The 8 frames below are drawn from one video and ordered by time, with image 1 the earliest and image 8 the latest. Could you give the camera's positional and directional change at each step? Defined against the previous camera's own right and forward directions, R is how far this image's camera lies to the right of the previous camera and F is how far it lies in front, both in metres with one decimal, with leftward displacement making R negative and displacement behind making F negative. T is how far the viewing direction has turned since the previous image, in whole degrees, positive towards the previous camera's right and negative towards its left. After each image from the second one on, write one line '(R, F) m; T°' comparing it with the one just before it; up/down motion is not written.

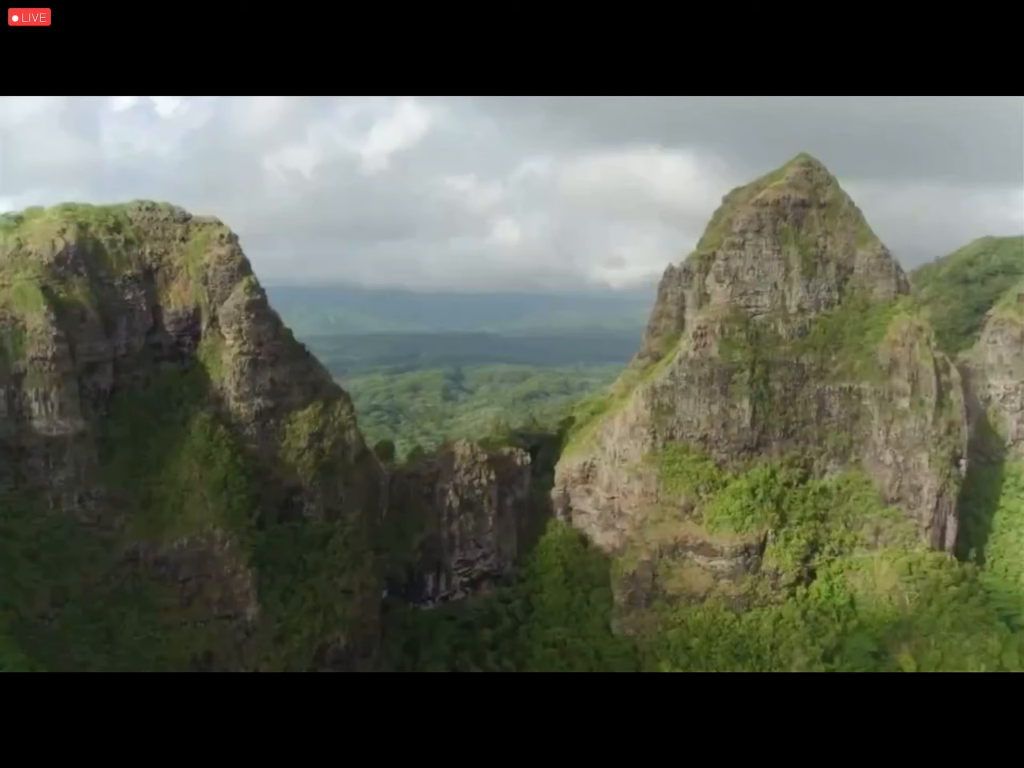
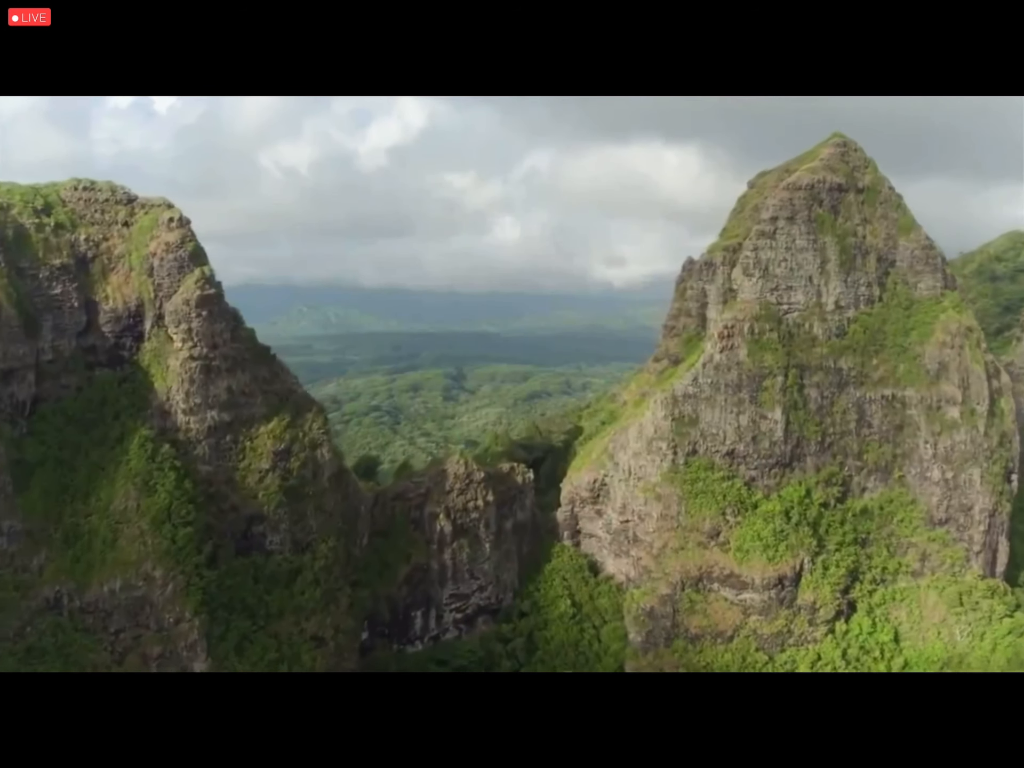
(0.0, +3.6) m; 0°
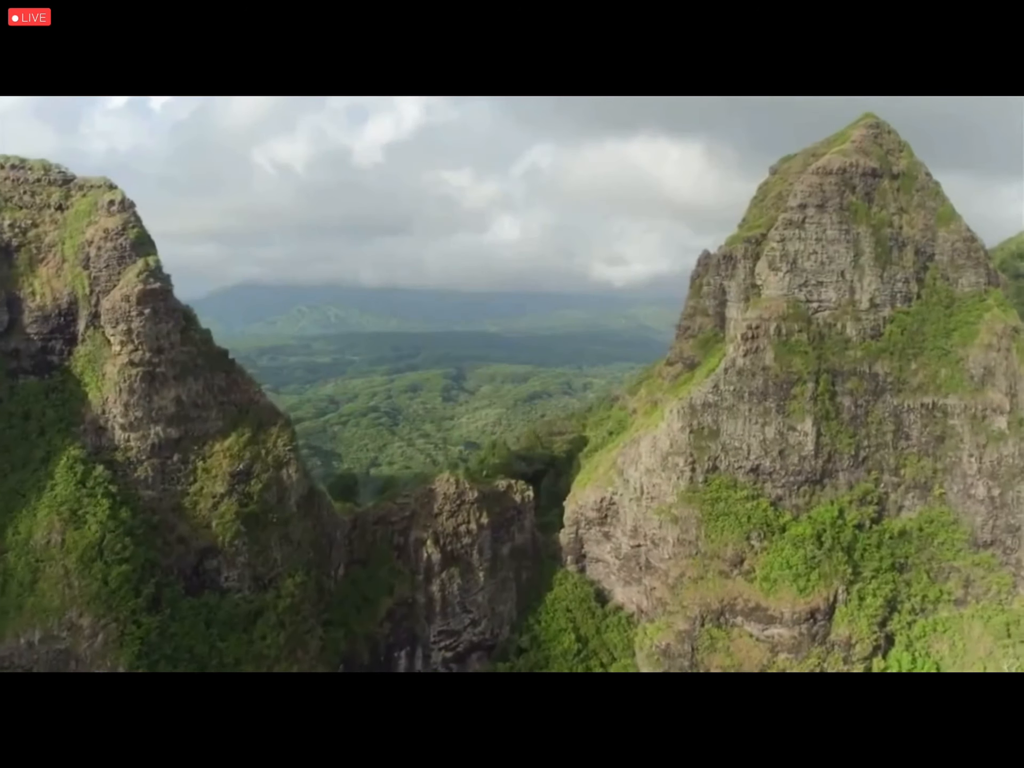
(+0.1, +2.9) m; 0°
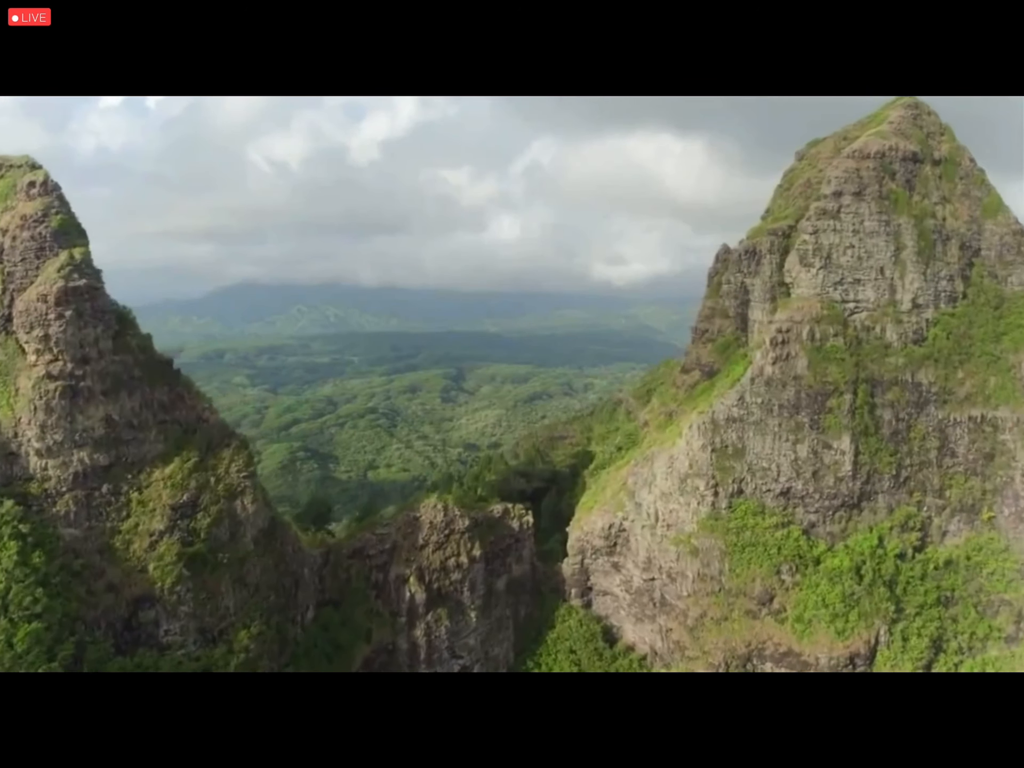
(+0.1, +2.8) m; 0°
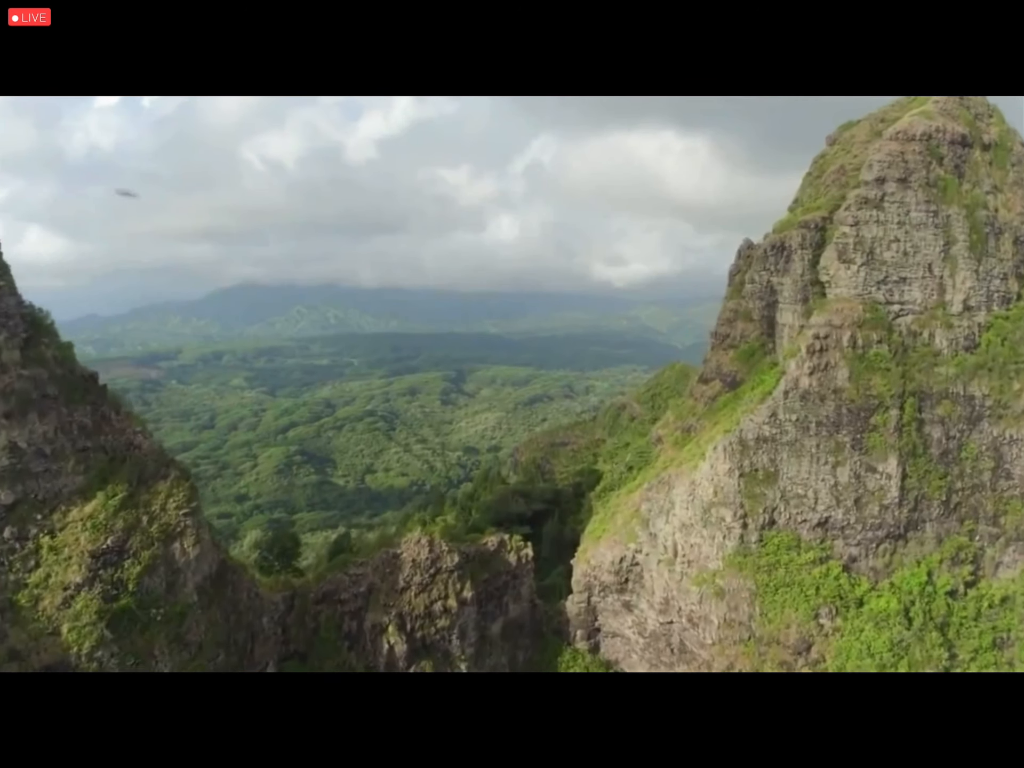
(+0.1, +2.7) m; 0°
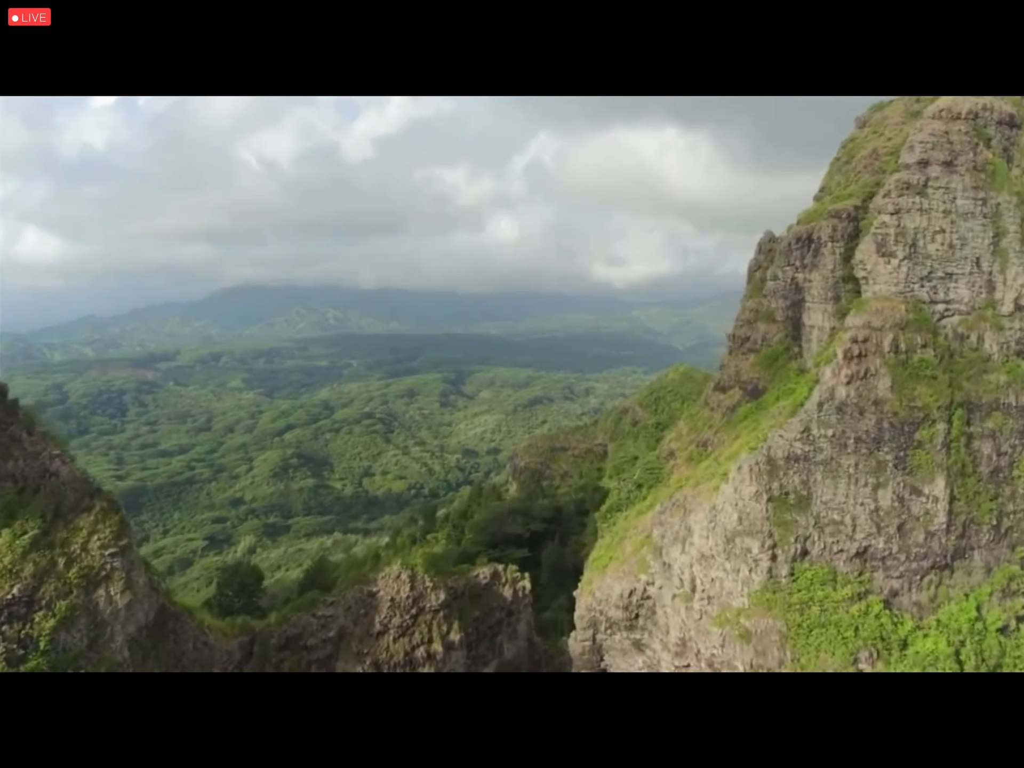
(+0.1, +2.2) m; 0°
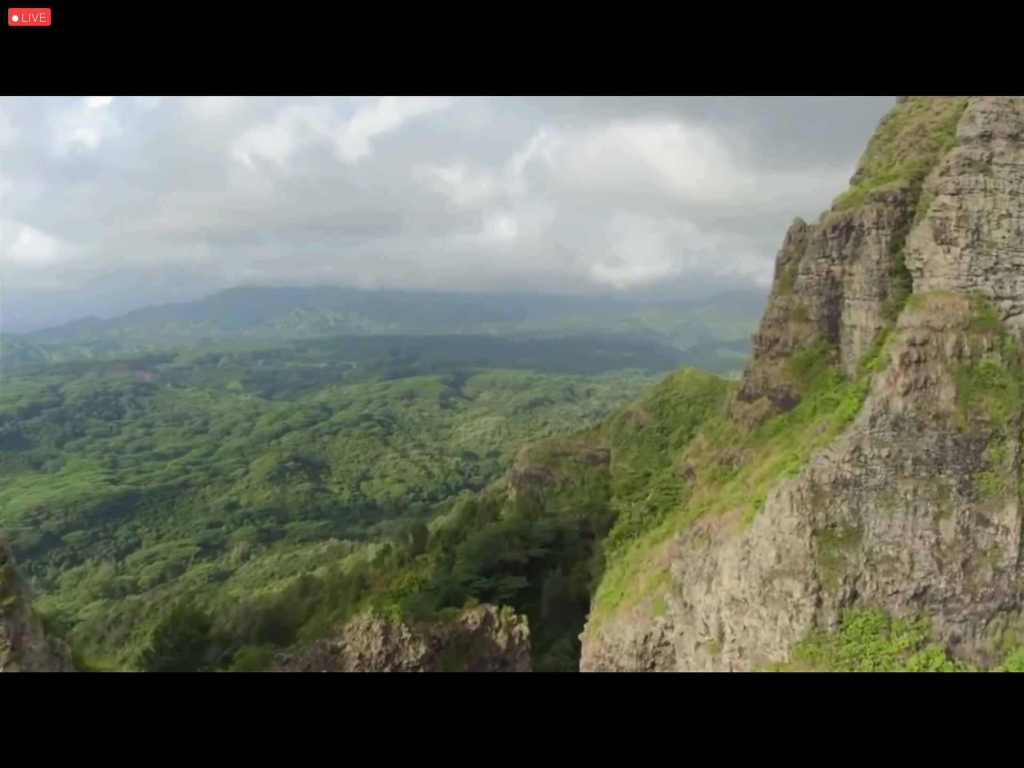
(+0.1, +2.4) m; 0°
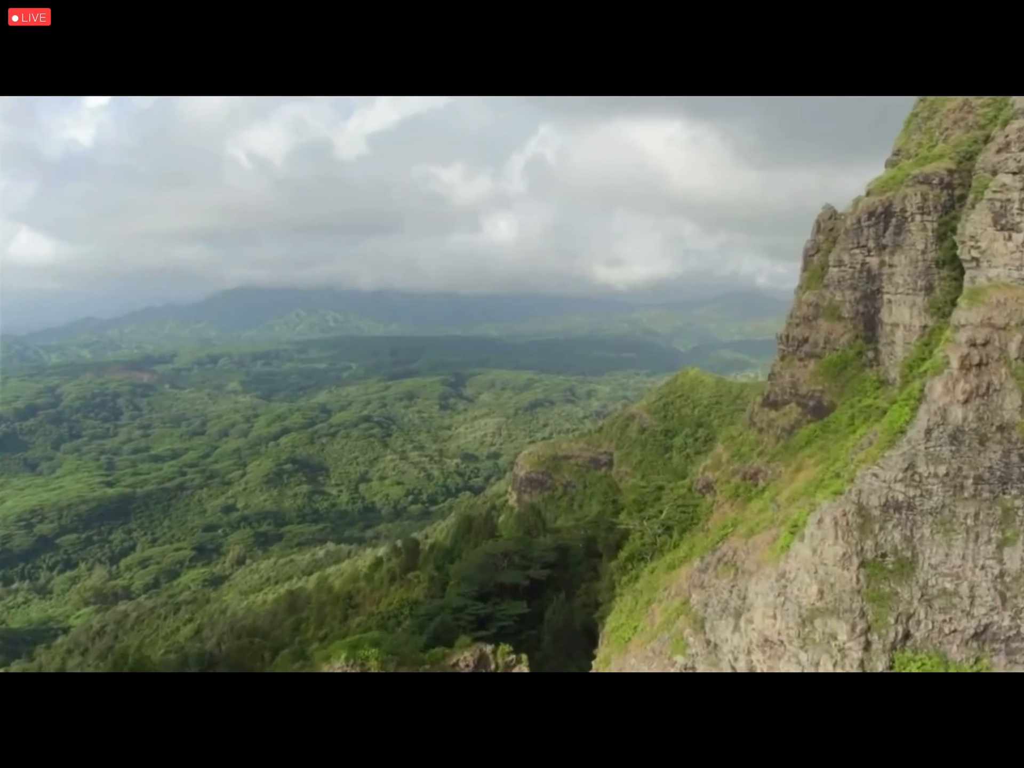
(0.0, +1.7) m; 0°
